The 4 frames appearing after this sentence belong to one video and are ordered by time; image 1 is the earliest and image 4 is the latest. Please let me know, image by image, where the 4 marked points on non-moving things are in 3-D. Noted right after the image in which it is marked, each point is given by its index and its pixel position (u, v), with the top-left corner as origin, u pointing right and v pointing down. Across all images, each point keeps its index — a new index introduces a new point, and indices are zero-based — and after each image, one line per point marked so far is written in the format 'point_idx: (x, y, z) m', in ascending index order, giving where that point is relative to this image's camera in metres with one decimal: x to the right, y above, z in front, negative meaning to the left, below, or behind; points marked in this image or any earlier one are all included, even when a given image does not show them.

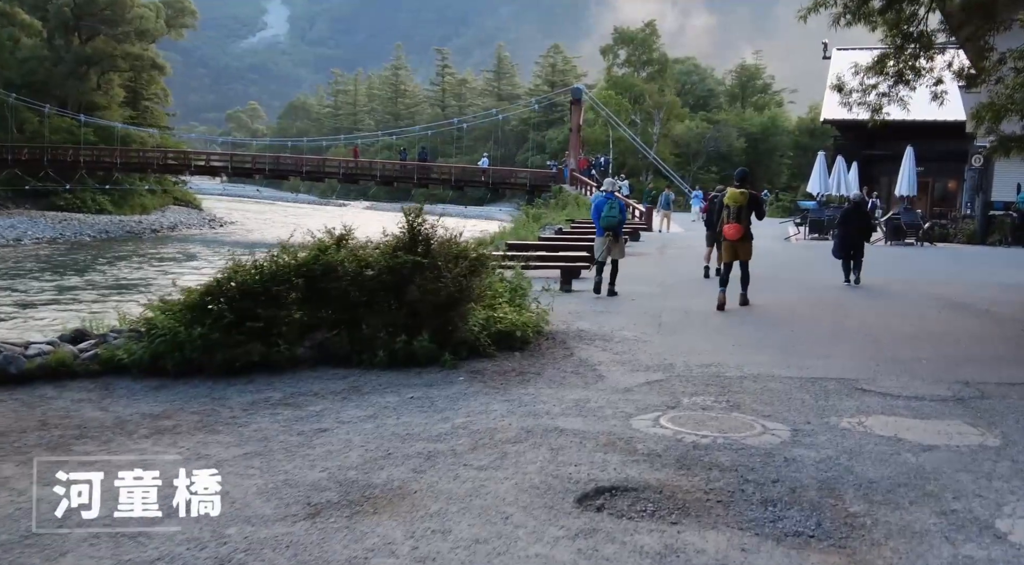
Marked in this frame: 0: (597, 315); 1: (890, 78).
0: (+0.9, -0.4, +10.5) m
1: (+4.5, +2.5, +11.4) m
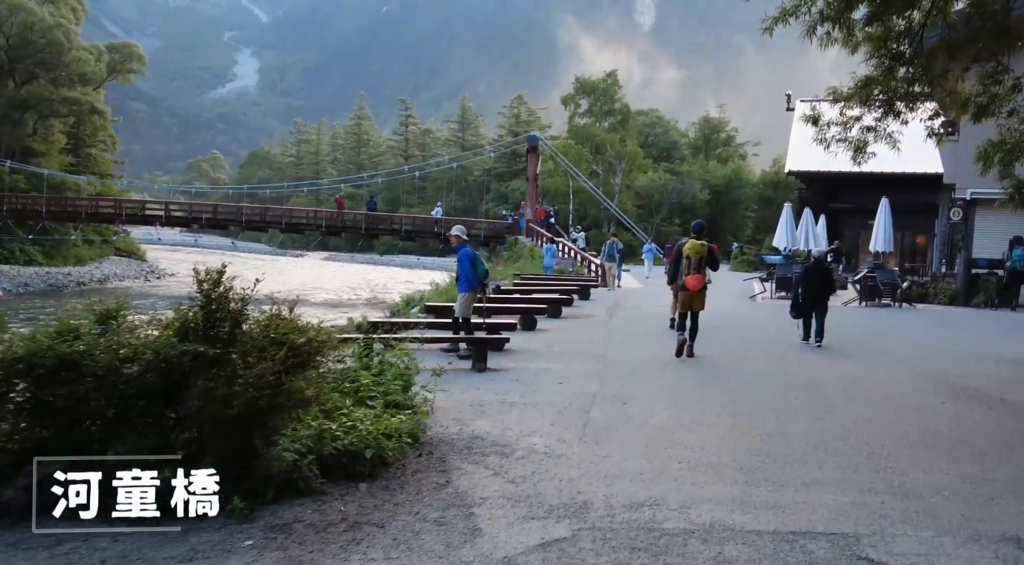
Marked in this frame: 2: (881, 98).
0: (0.0, -1.1, +8.1) m
1: (+3.5, +1.7, +9.2) m
2: (+3.5, +1.8, +9.1) m
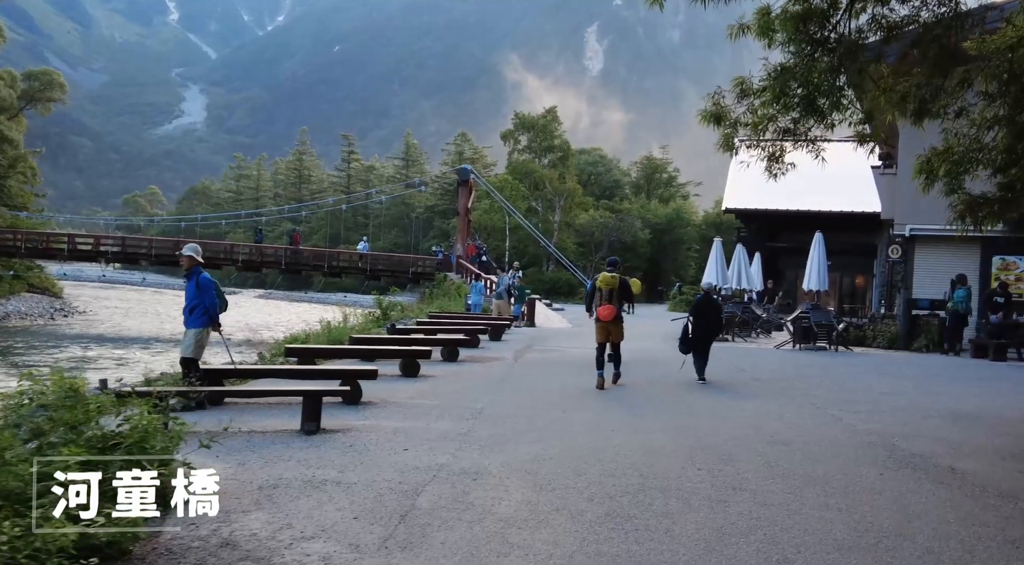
0: (-1.3, -1.3, +6.0) m
1: (+2.2, +1.4, +7.5) m
2: (+2.2, +1.4, +7.4) m
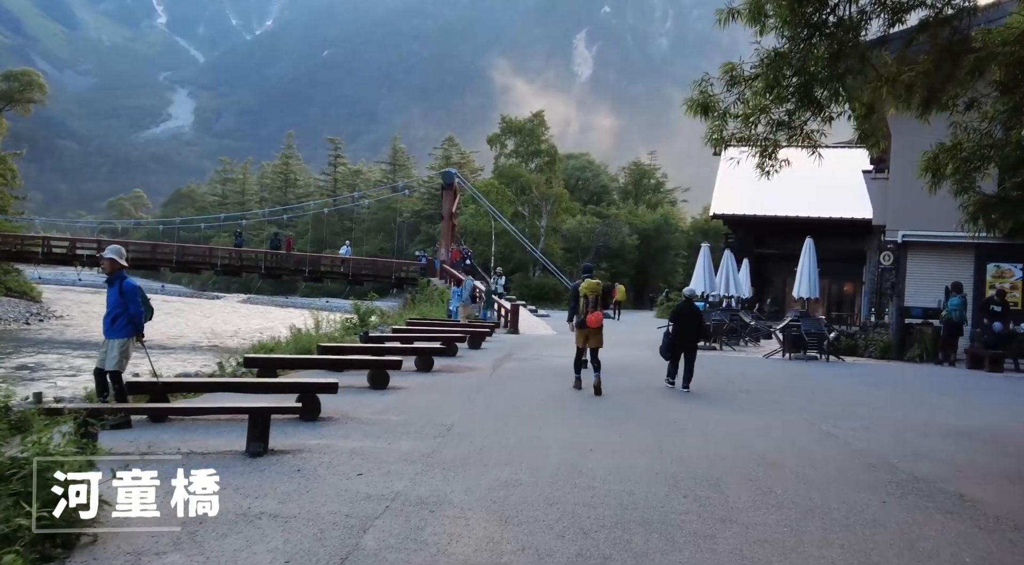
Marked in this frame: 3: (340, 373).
0: (-1.5, -1.4, +5.3) m
1: (+2.0, +1.3, +6.8) m
2: (+2.0, +1.4, +6.7) m
3: (-2.2, -1.1, +12.1) m
